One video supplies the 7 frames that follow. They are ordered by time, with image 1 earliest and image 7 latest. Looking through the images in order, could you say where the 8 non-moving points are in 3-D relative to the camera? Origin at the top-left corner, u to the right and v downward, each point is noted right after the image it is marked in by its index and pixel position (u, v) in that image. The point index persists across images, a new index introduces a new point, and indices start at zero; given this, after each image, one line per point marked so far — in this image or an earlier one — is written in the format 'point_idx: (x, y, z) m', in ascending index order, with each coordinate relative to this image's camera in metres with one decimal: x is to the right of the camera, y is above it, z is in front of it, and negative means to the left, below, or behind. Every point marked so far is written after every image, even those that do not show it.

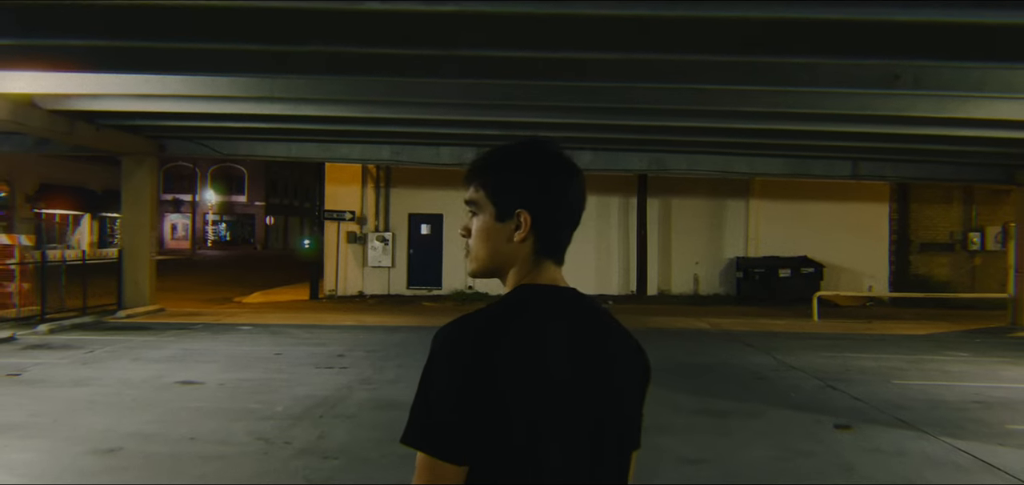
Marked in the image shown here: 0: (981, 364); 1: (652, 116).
0: (+7.0, -1.8, +11.0) m
1: (+2.3, +2.0, +11.7) m
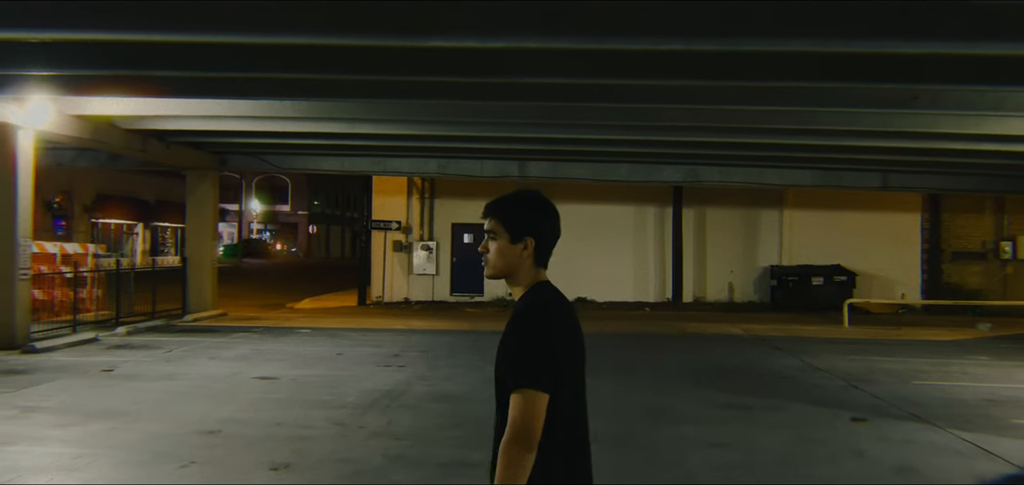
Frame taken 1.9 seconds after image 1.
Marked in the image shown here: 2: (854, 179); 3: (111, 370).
0: (+7.7, -2.0, +11.5) m
1: (+3.0, +1.9, +12.5) m
2: (+8.1, +1.5, +17.2) m
3: (-5.2, -1.7, +9.4) m
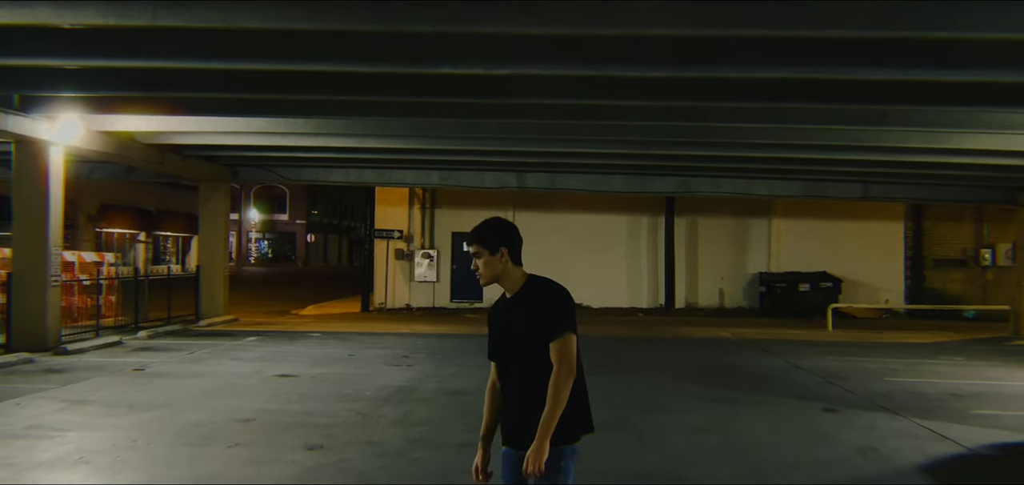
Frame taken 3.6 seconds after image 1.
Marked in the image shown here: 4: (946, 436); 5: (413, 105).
0: (+7.7, -2.1, +12.3) m
1: (+3.0, +1.7, +13.3) m
2: (+8.0, +1.3, +18.0) m
3: (-5.2, -1.8, +10.1) m
4: (+4.4, -2.0, +7.4) m
5: (-1.5, +2.0, +10.9) m
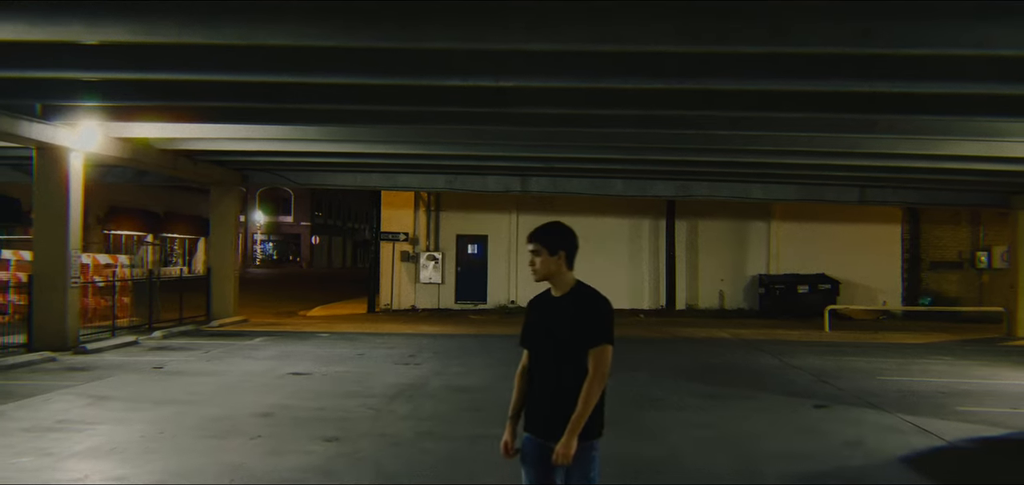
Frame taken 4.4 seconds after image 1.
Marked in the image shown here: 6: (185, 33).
0: (+7.8, -2.1, +12.7) m
1: (+3.1, +1.7, +13.7) m
2: (+8.1, +1.3, +18.4) m
3: (-5.1, -1.8, +10.6) m
4: (+4.5, -2.0, +7.8) m
5: (-1.4, +2.0, +11.4) m
6: (-3.2, +2.0, +7.1) m
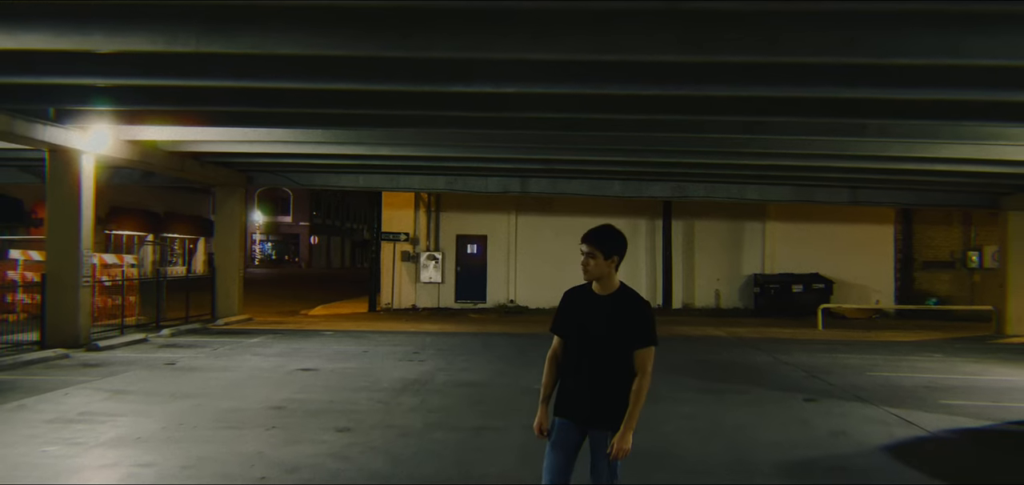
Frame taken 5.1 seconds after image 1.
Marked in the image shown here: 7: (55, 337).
0: (+7.8, -2.1, +13.0) m
1: (+3.1, +1.7, +14.0) m
2: (+8.1, +1.3, +18.8) m
3: (-5.1, -1.8, +10.9) m
4: (+4.5, -2.0, +8.2) m
5: (-1.4, +2.0, +11.7) m
6: (-3.1, +2.0, +7.4) m
7: (-7.8, -1.6, +12.3) m
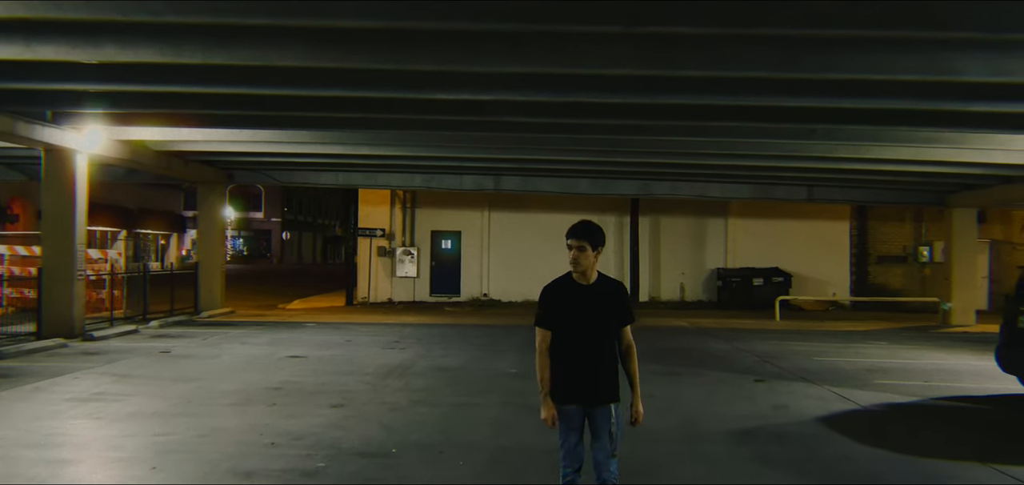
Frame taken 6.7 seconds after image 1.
0: (+7.3, -2.1, +14.1) m
1: (+2.6, +1.8, +14.9) m
2: (+7.4, +1.4, +19.9) m
3: (-5.5, -1.7, +11.5) m
4: (+4.2, -1.9, +9.2) m
5: (-1.8, +2.1, +12.4) m
6: (-3.4, +2.1, +8.1) m
7: (-8.2, -1.5, +12.9) m
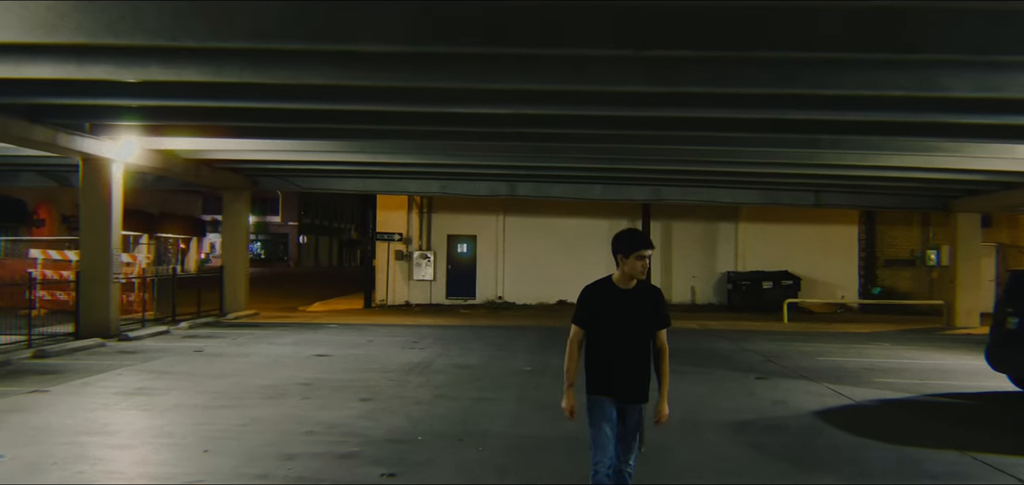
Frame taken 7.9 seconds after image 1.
0: (+7.6, -2.1, +14.6) m
1: (+2.9, +1.7, +15.5) m
2: (+7.8, +1.3, +20.3) m
3: (-5.2, -1.8, +12.2) m
4: (+4.4, -2.0, +9.7) m
5: (-1.6, +2.0, +13.1) m
6: (-3.2, +2.0, +8.8) m
7: (-7.9, -1.6, +13.6) m
